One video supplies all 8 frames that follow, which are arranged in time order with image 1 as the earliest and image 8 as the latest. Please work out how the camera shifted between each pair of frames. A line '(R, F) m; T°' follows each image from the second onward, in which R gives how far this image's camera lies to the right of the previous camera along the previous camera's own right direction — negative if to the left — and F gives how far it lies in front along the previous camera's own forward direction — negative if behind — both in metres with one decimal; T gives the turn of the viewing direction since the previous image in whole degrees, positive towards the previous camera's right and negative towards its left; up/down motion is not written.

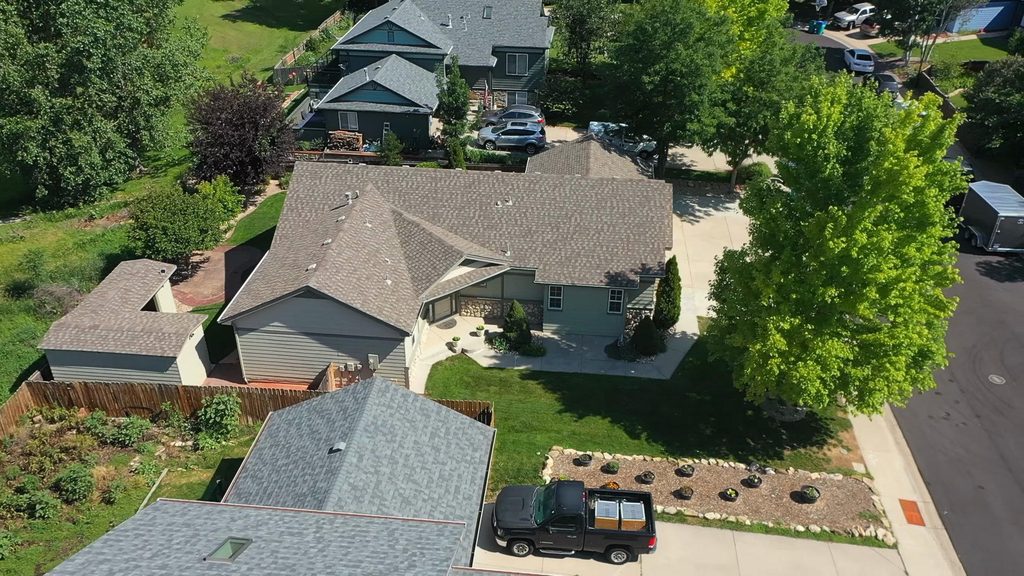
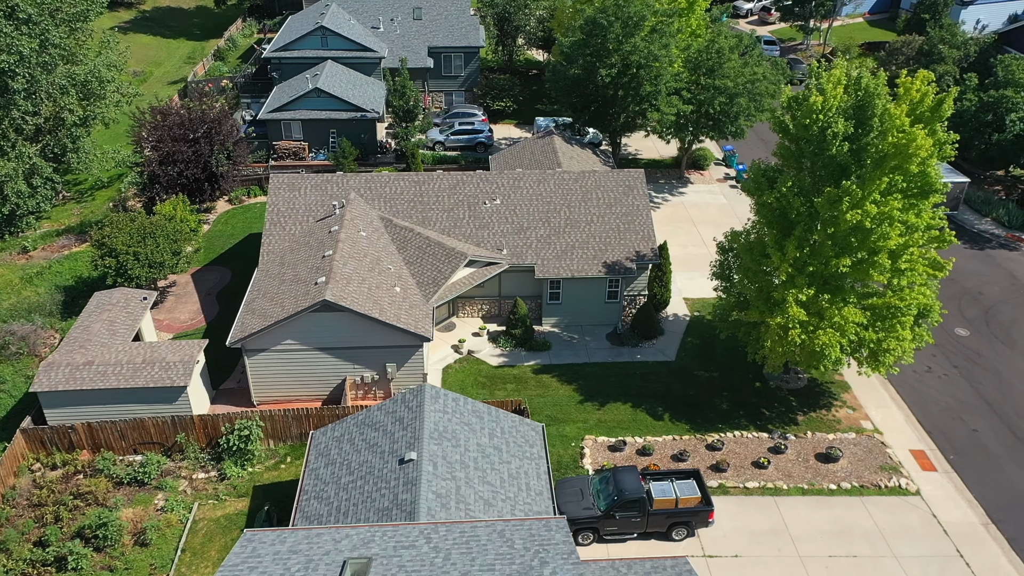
(-4.0, +0.1) m; +8°
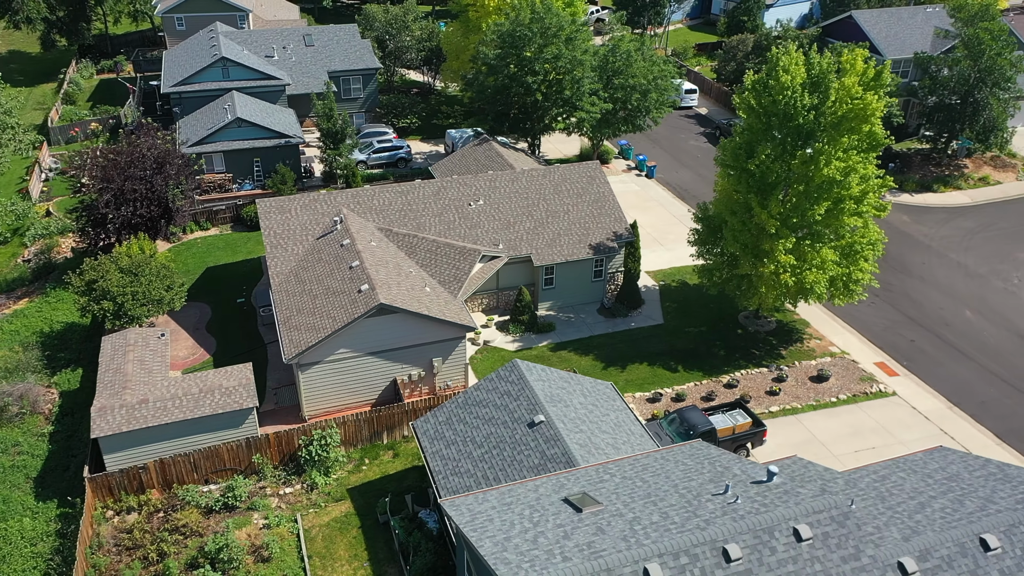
(-7.5, -1.4) m; +14°
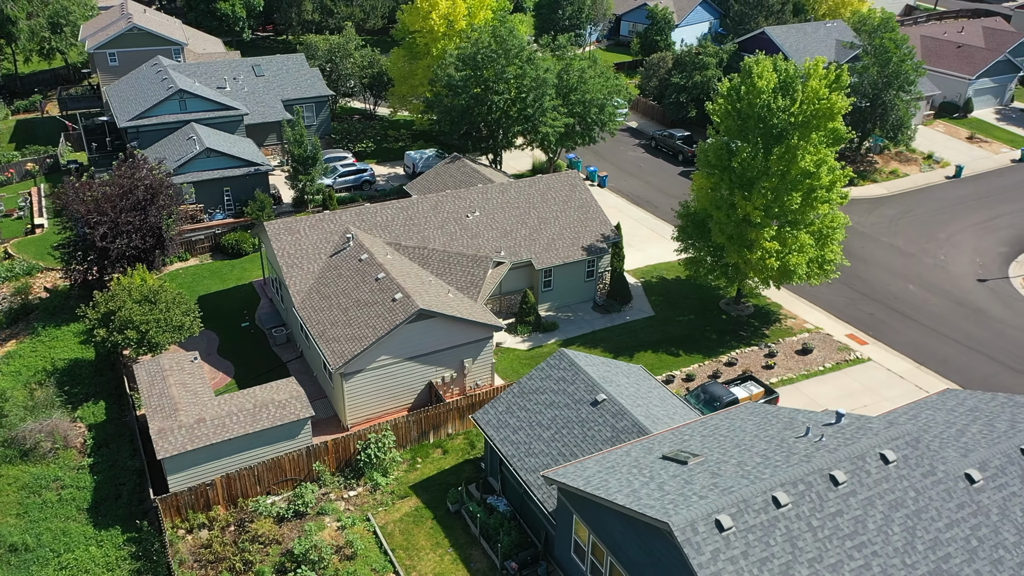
(-4.6, -1.5) m; +8°
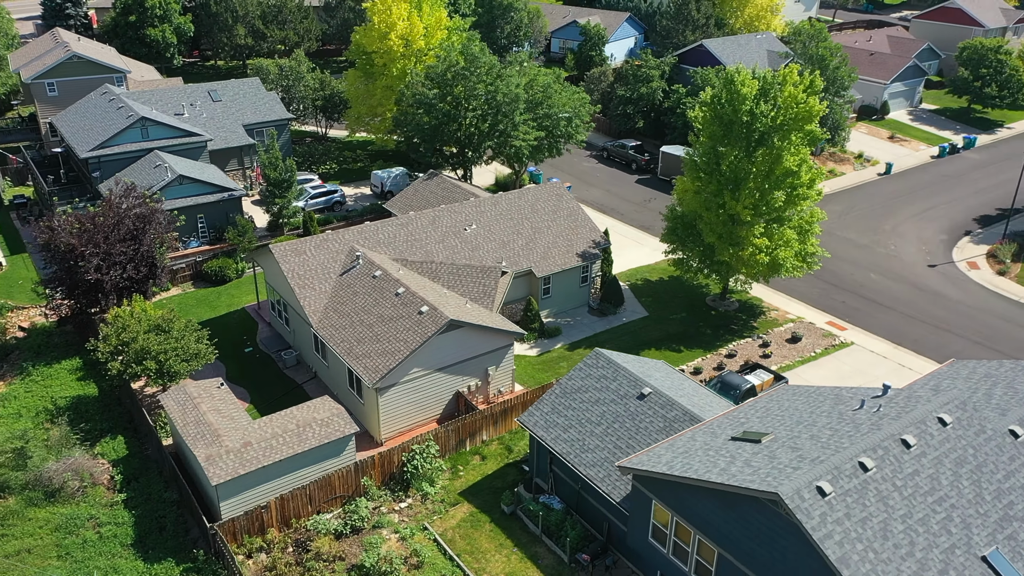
(-3.9, -0.6) m; +6°
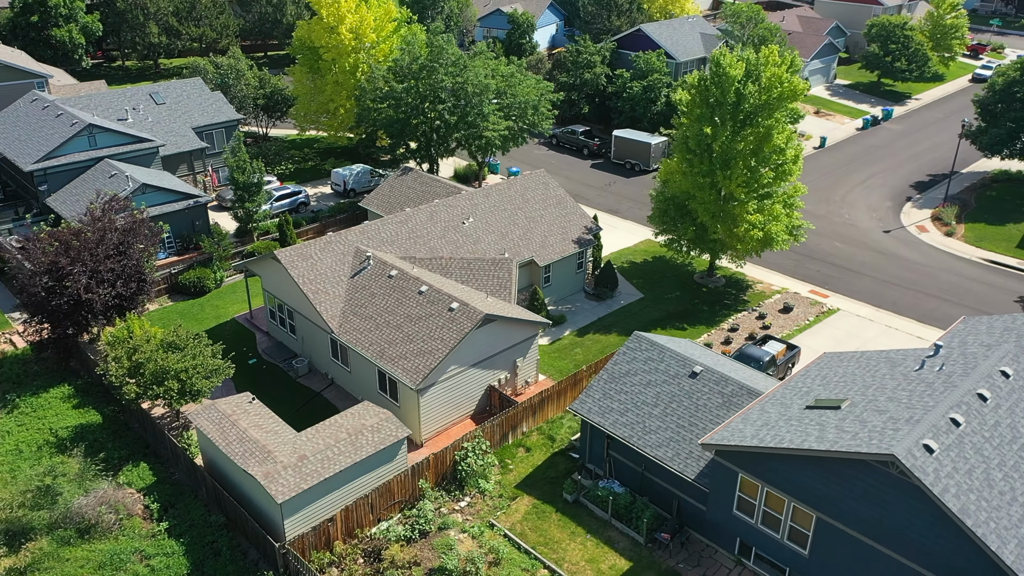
(-4.5, +0.3) m; +7°
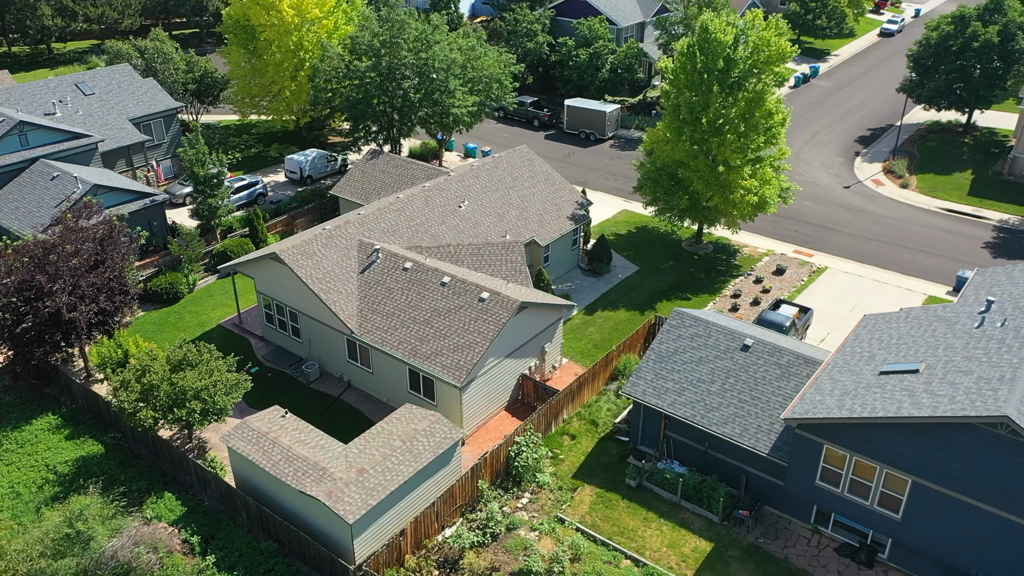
(-4.3, +1.3) m; +7°
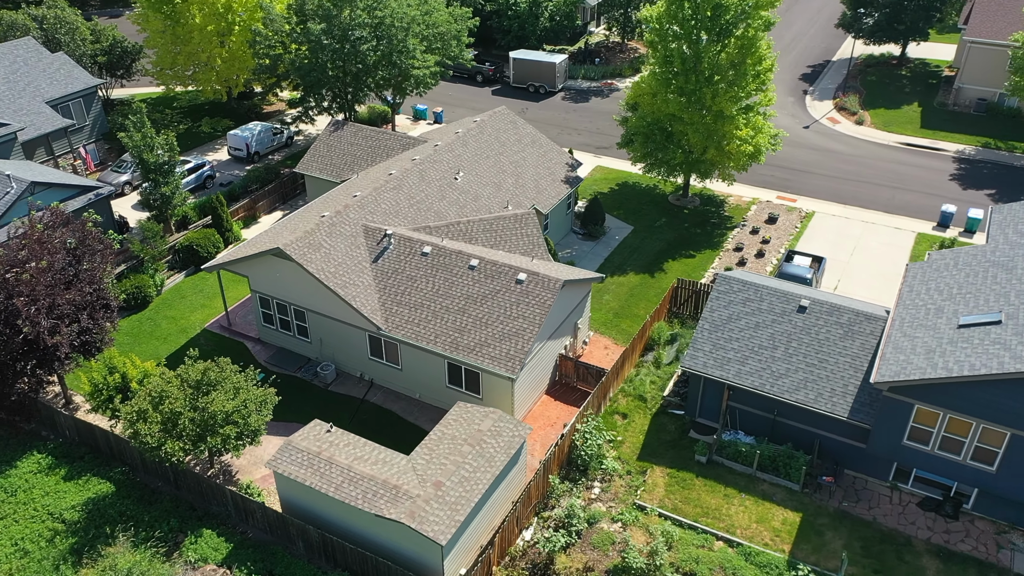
(-4.4, +2.0) m; +8°
